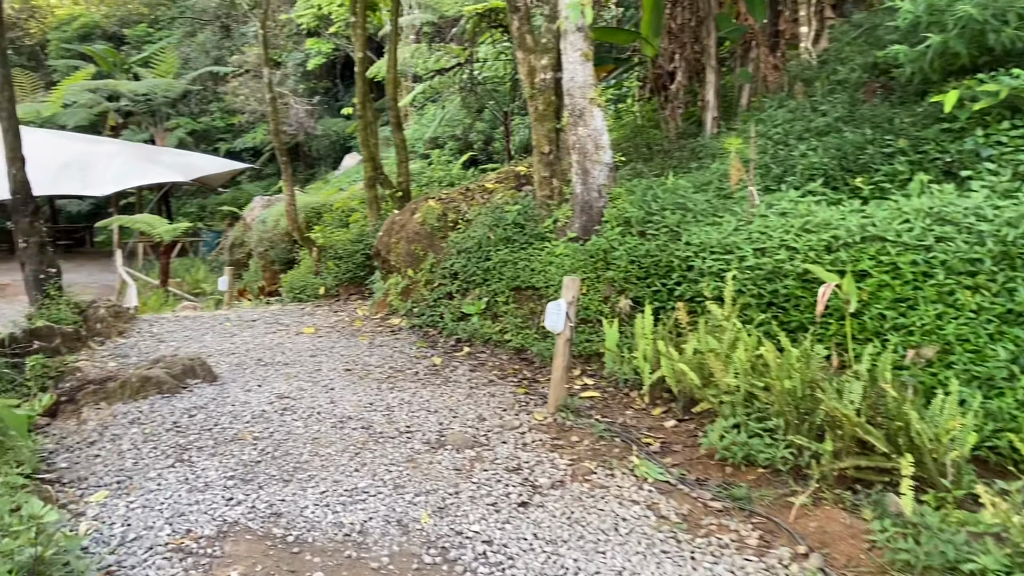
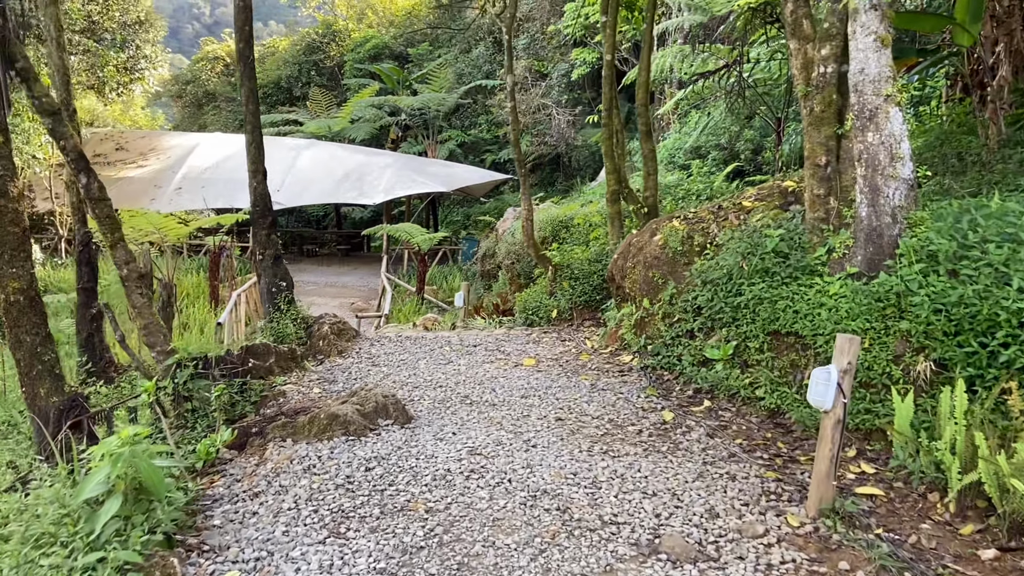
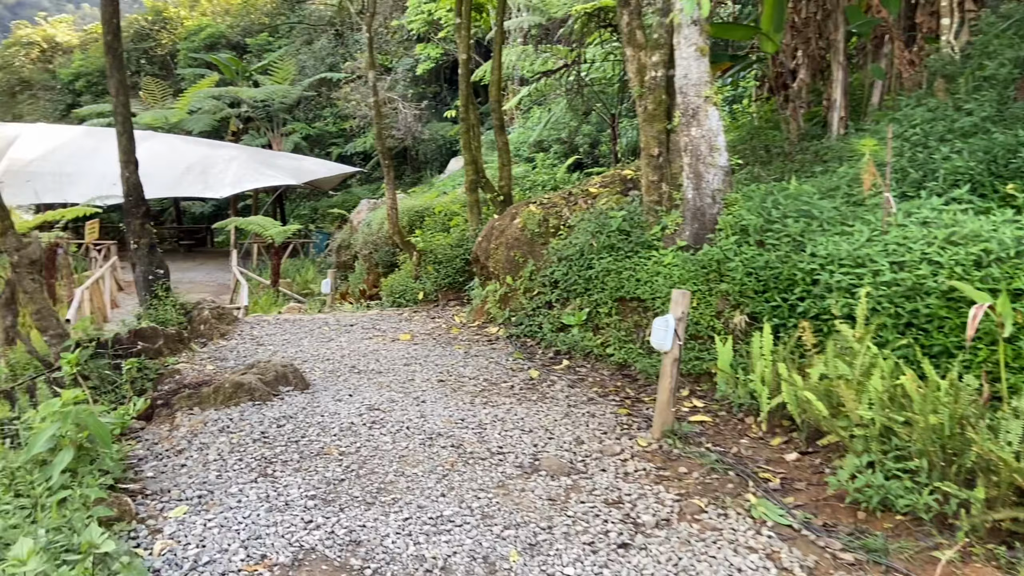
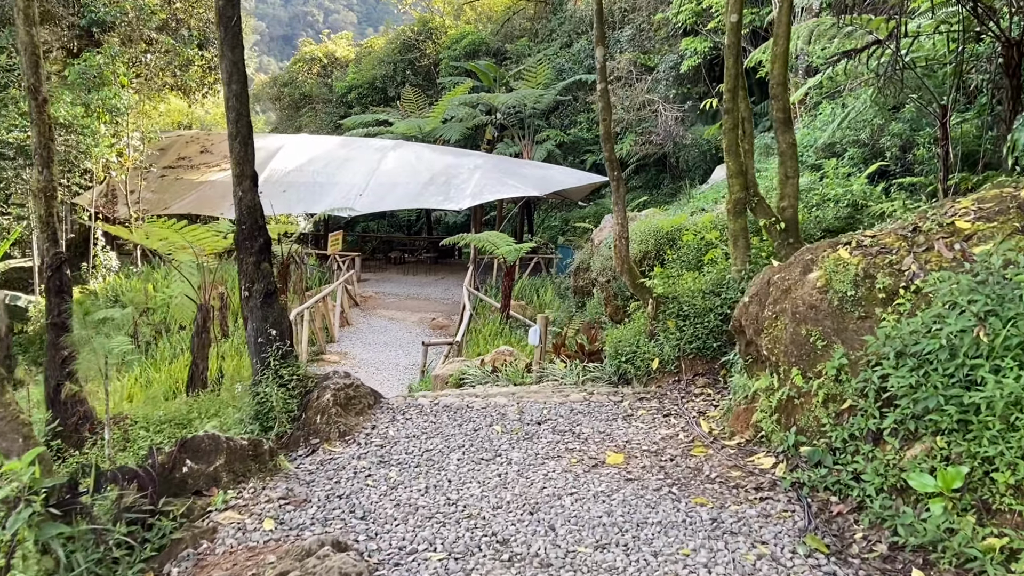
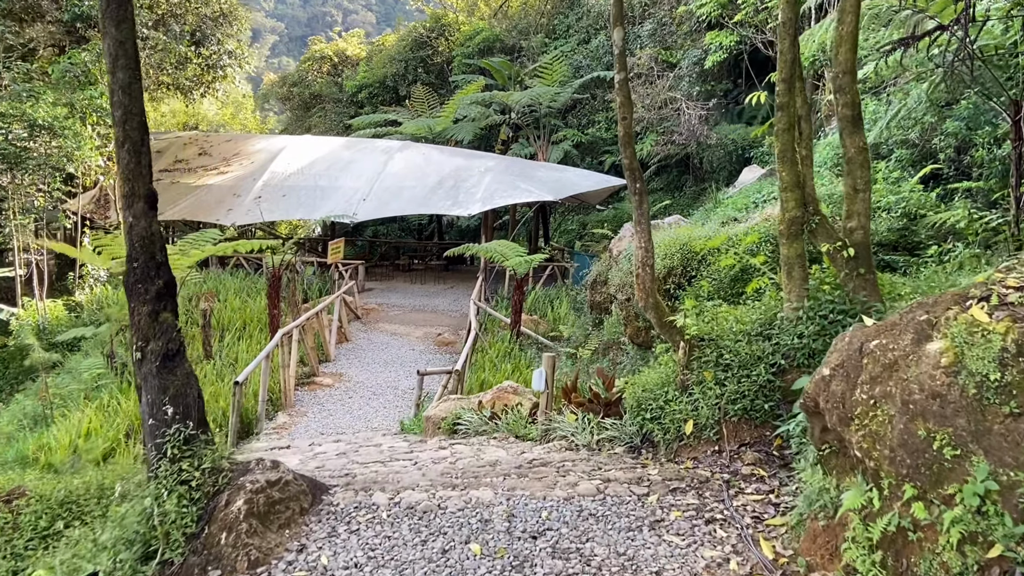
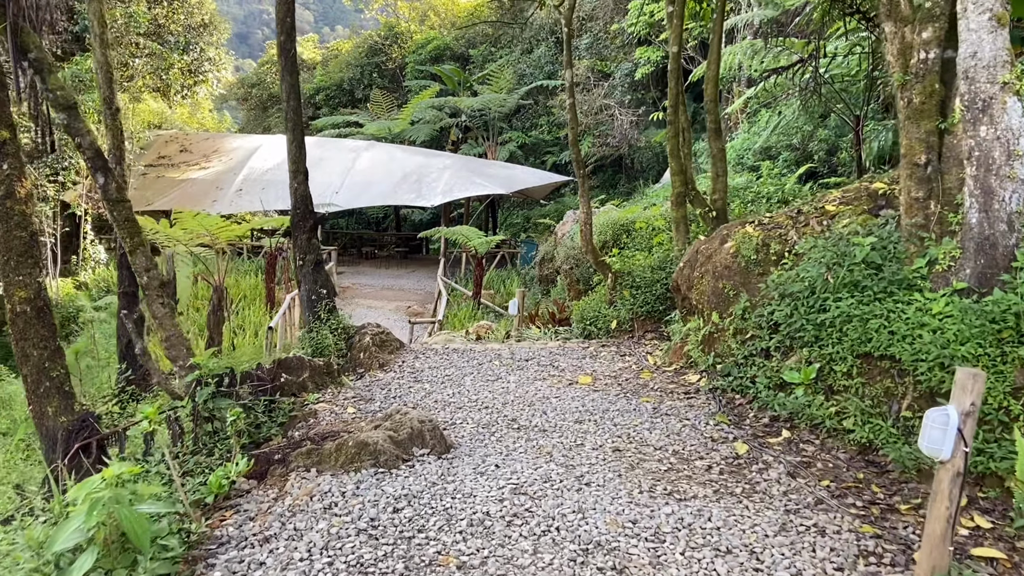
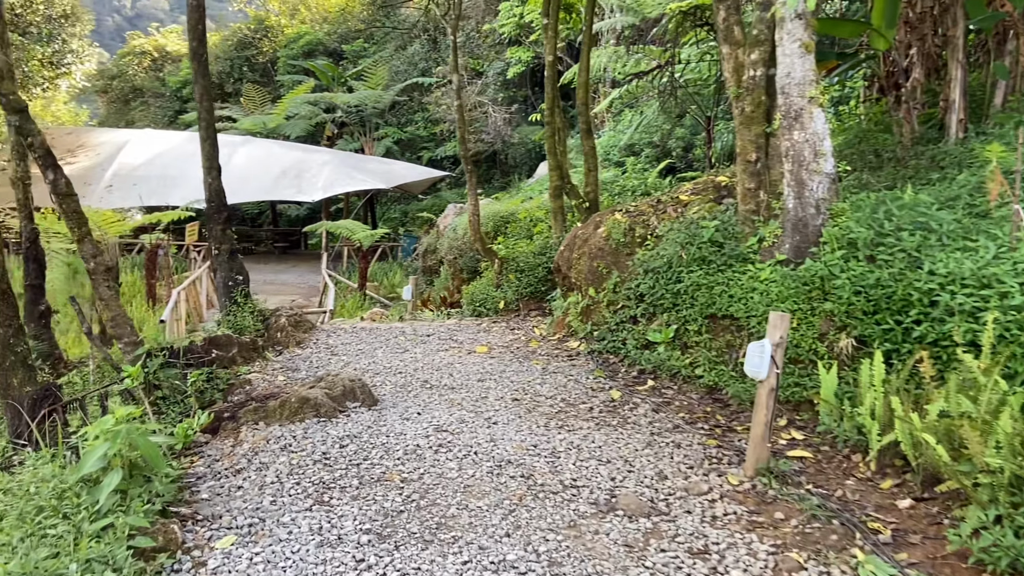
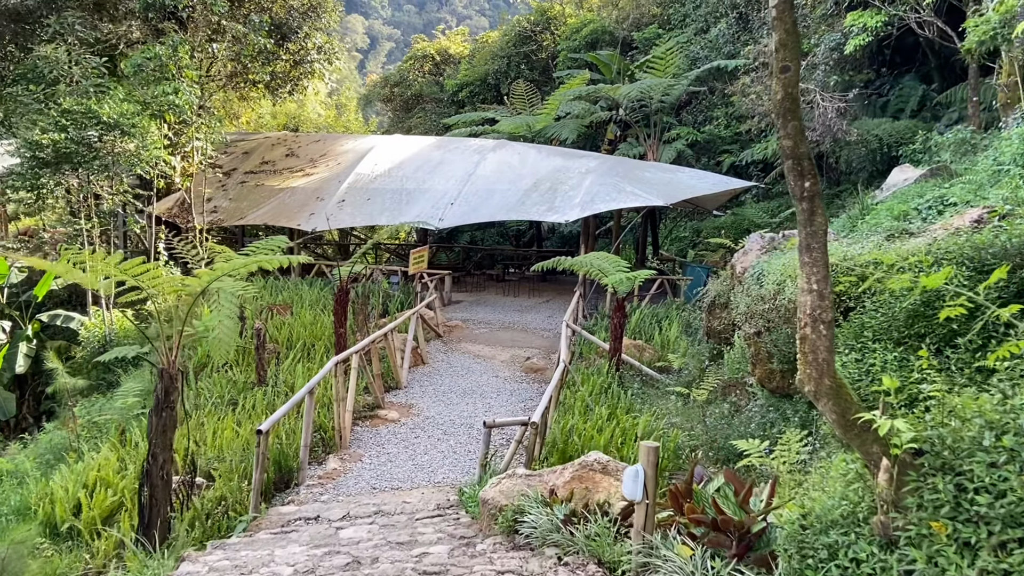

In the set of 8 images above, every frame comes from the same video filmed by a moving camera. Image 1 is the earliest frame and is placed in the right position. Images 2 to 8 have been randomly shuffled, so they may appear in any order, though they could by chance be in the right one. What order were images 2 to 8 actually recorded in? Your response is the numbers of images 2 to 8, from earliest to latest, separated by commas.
3, 7, 2, 6, 4, 5, 8
